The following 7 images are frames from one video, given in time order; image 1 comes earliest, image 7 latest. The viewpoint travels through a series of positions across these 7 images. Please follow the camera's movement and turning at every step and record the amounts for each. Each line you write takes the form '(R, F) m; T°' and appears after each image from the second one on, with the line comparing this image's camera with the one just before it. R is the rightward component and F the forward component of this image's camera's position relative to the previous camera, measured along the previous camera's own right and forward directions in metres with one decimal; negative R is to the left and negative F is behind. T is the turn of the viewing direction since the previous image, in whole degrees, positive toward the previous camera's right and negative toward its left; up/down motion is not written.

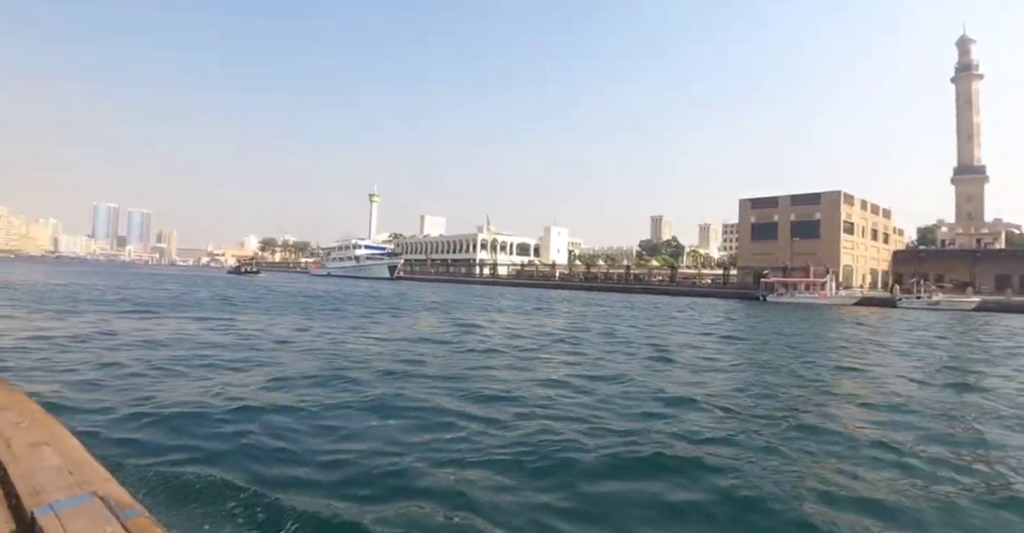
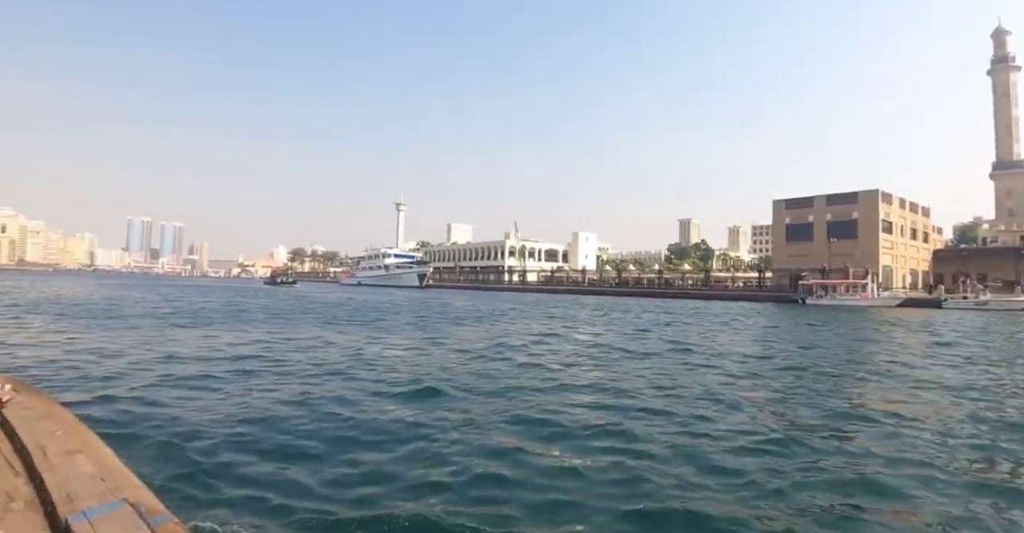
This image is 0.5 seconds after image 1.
(-0.3, +0.2) m; -2°
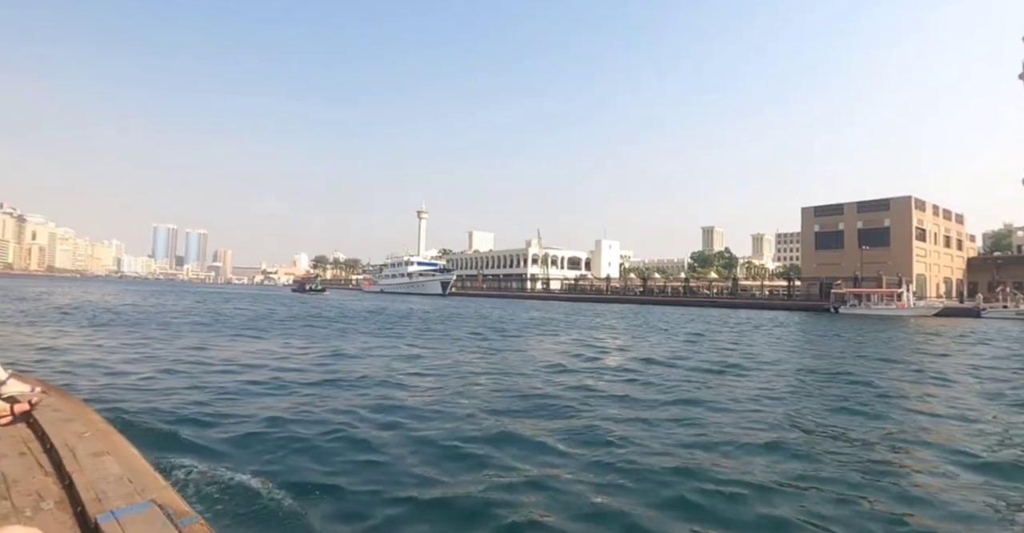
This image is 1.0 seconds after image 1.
(-0.3, +0.2) m; -2°
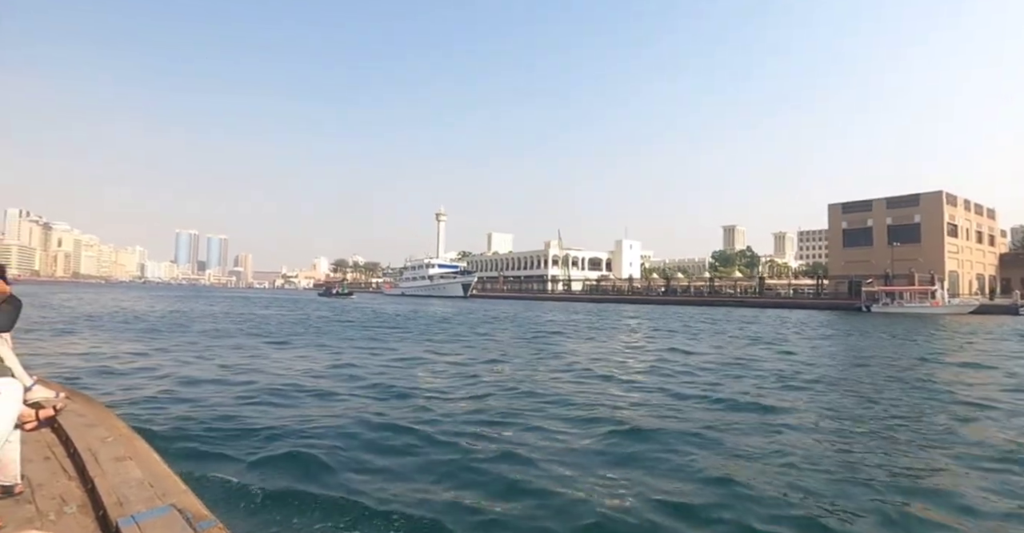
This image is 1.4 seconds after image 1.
(-0.3, +0.2) m; -2°
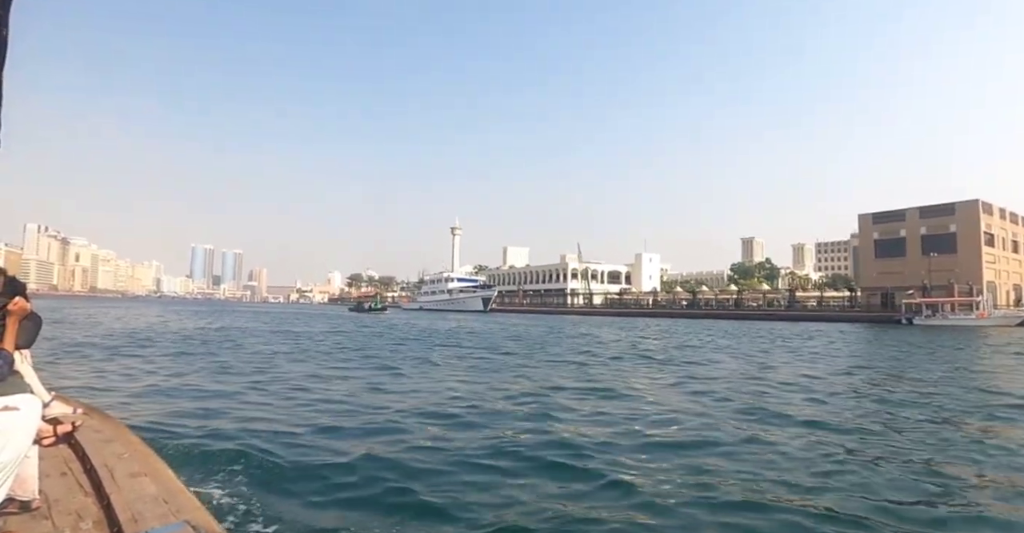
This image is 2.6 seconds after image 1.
(-0.7, +0.6) m; -1°
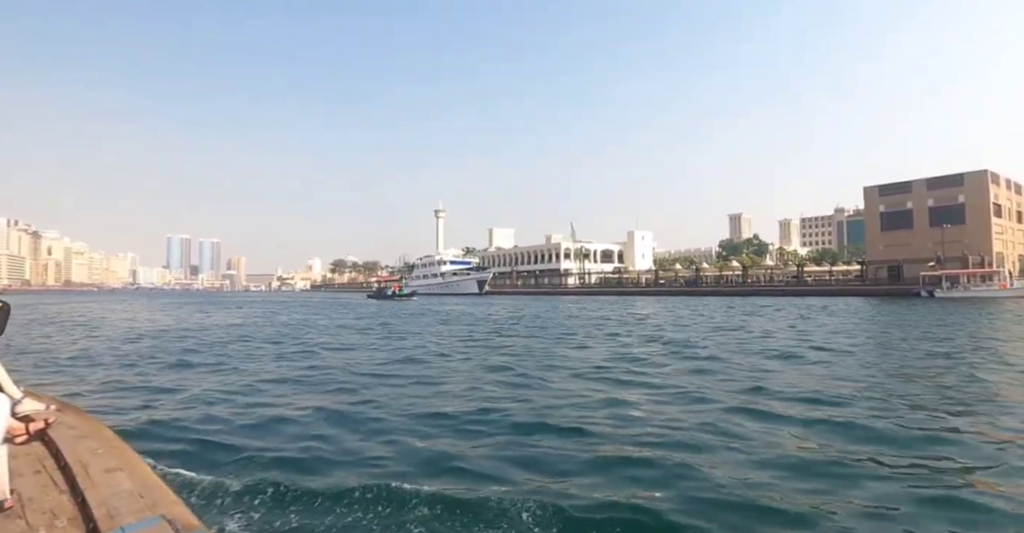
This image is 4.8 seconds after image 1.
(-1.0, +1.5) m; +2°
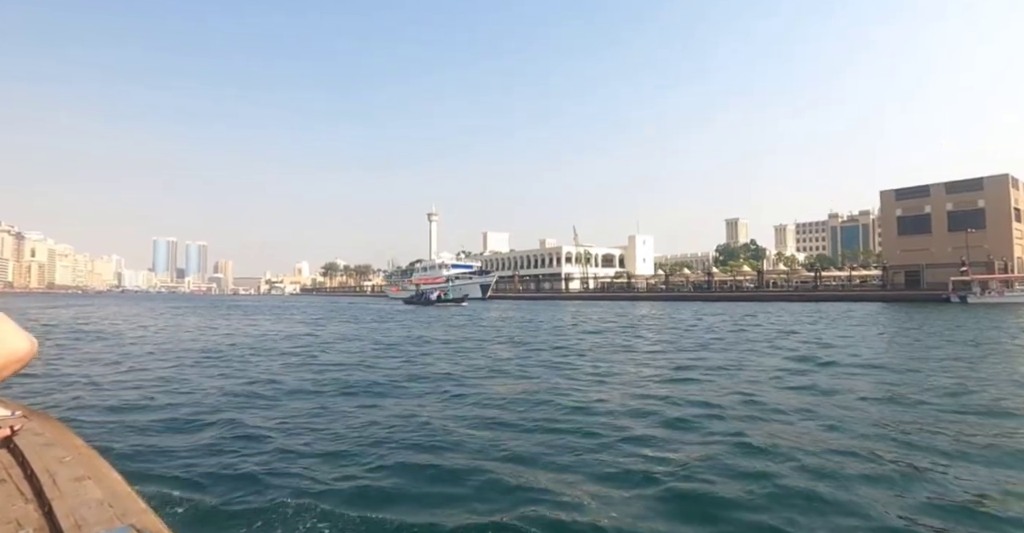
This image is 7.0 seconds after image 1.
(-1.1, +1.3) m; +1°
